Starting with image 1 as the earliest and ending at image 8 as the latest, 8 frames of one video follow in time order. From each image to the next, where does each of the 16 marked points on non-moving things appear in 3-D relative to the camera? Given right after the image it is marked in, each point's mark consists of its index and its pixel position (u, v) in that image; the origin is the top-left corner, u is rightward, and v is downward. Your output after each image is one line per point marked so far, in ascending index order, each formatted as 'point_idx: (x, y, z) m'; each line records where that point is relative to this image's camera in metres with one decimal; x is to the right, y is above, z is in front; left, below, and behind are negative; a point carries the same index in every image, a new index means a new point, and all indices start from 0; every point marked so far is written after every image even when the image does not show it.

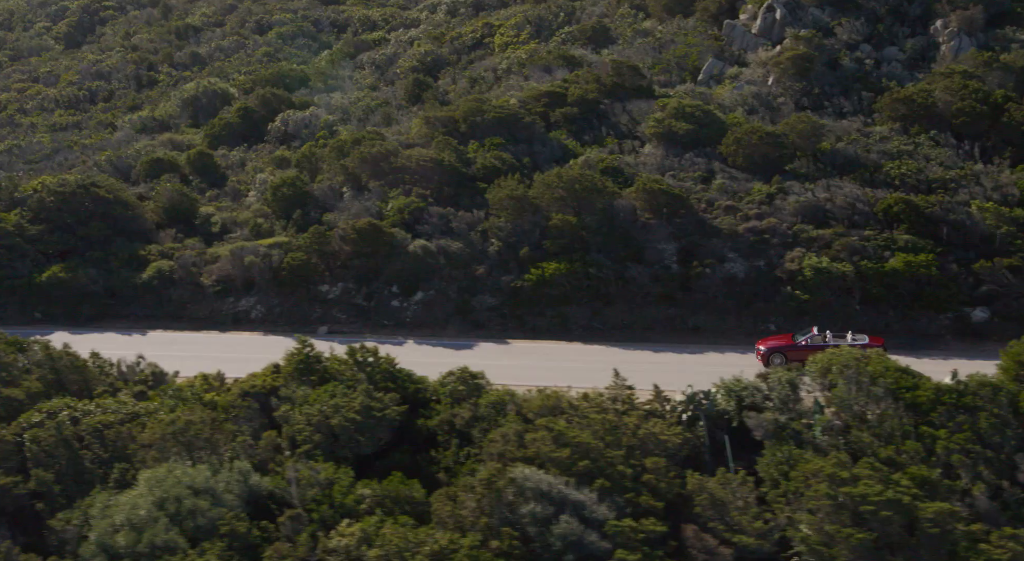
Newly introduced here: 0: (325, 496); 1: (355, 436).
0: (-2.0, -2.4, +11.6) m
1: (-1.9, -1.9, +13.0) m
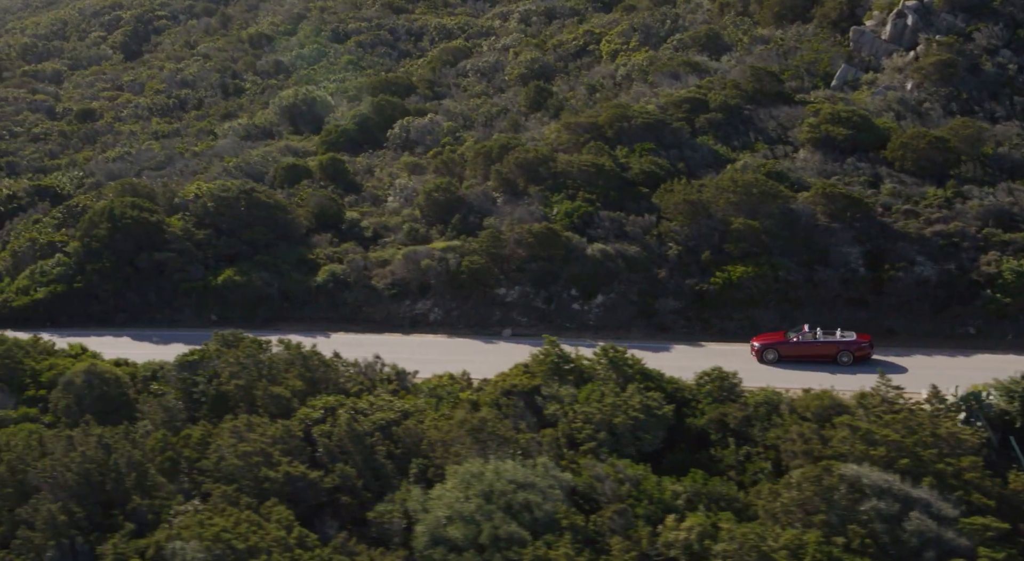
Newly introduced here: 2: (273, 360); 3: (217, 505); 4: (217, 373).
0: (+1.4, -2.4, +11.8) m
1: (+1.5, -1.9, +13.2) m
2: (-3.4, -1.2, +15.5) m
3: (-3.3, -2.6, +12.4) m
4: (-4.2, -1.3, +15.5) m
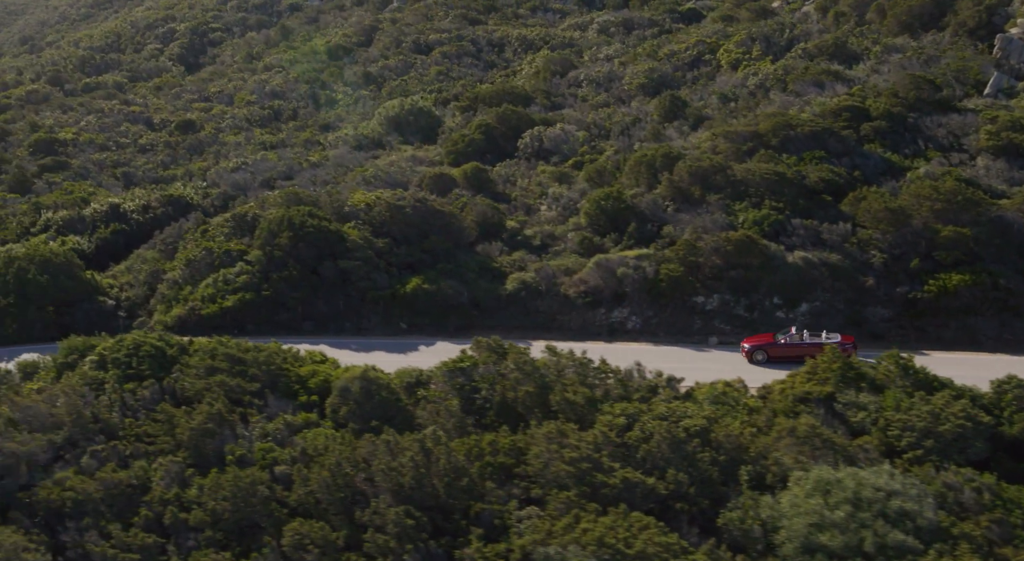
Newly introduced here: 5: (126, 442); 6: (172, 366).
0: (+5.3, -2.4, +11.7) m
1: (+5.5, -2.0, +13.1) m
2: (+0.6, -1.3, +15.5) m
3: (+0.6, -2.7, +12.4) m
4: (-0.2, -1.4, +15.5) m
5: (-5.6, -2.4, +15.7) m
6: (-5.6, -1.4, +17.8) m
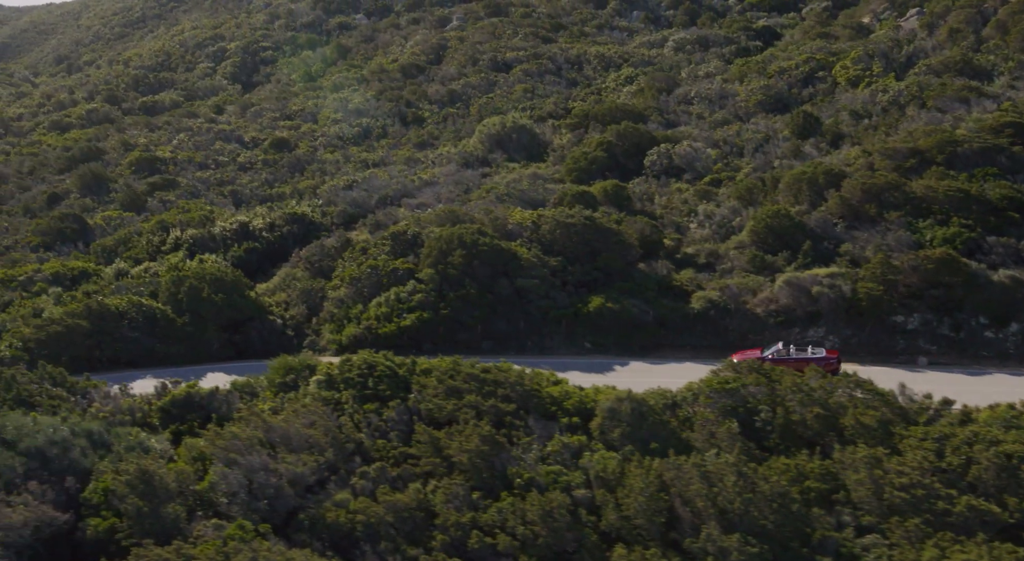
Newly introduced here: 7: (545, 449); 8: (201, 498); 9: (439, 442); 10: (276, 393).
0: (+9.1, -2.7, +11.2) m
1: (+9.3, -2.3, +12.6) m
2: (+4.4, -1.5, +15.1) m
3: (+4.4, -2.9, +12.0) m
4: (+3.6, -1.7, +15.2) m
5: (-1.8, -2.7, +15.5) m
6: (-1.7, -1.7, +17.6) m
7: (+0.4, -2.3, +14.8) m
8: (-4.4, -3.2, +15.4) m
9: (-1.1, -2.4, +15.4) m
10: (-4.2, -2.0, +19.0) m
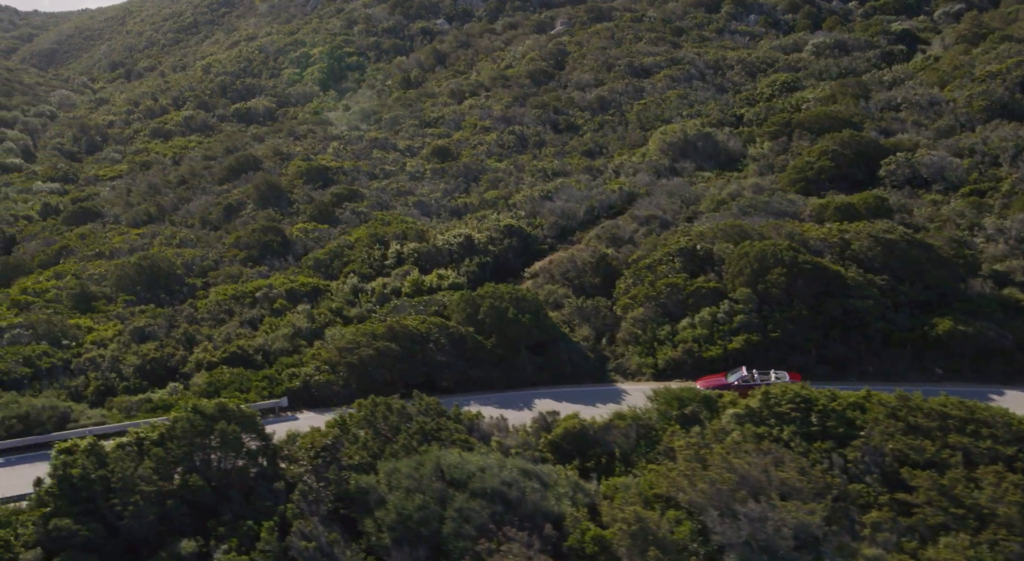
0: (+15.7, -3.1, +9.4) m
1: (+16.0, -2.7, +10.8) m
2: (+11.3, -2.0, +13.6) m
3: (+11.1, -3.3, +10.5) m
4: (+10.5, -2.2, +13.6) m
5: (+5.1, -3.1, +14.2) m
6: (+5.2, -2.2, +16.3) m
7: (+7.2, -2.8, +13.5) m
8: (+2.4, -3.6, +14.2) m
9: (+5.8, -2.8, +14.1) m
10: (+2.8, -2.4, +17.8) m
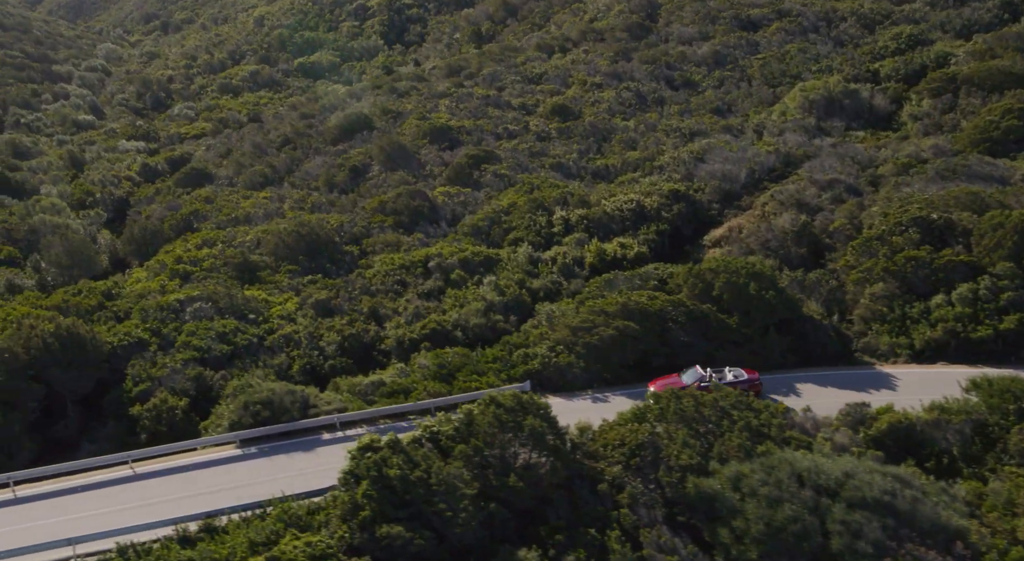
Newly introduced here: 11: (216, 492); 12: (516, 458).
0: (+20.5, -3.2, +7.7) m
1: (+20.8, -2.7, +9.0) m
2: (+16.1, -1.9, +11.9) m
3: (+15.8, -3.4, +8.8) m
4: (+15.3, -2.1, +12.0) m
5: (+10.0, -3.0, +12.8) m
6: (+10.2, -2.0, +14.8) m
7: (+12.1, -2.7, +11.9) m
8: (+7.3, -3.5, +12.8) m
9: (+10.7, -2.7, +12.6) m
10: (+7.8, -2.2, +16.4) m
11: (-4.9, -3.5, +17.9) m
12: (+0.1, -2.7, +15.9) m
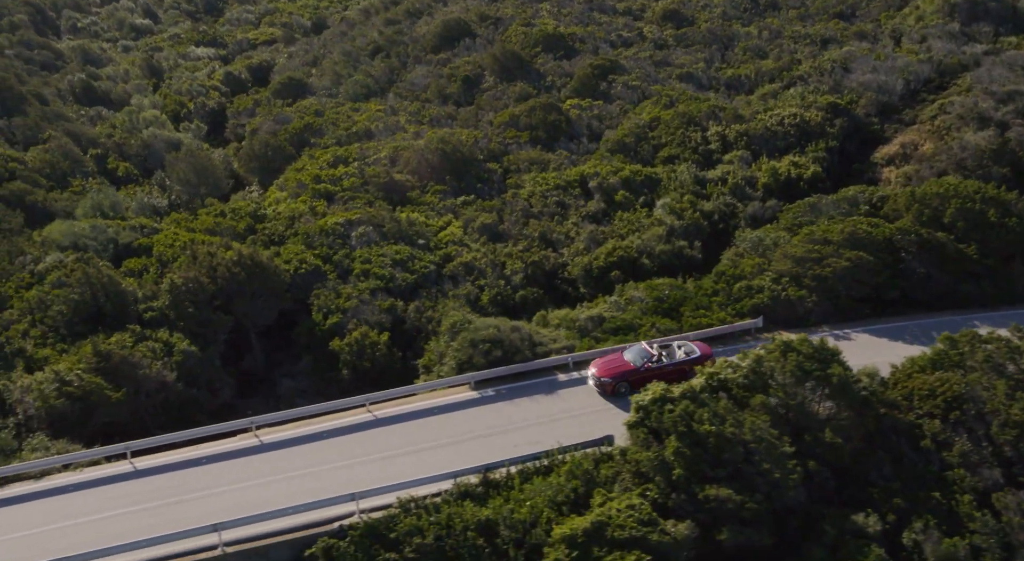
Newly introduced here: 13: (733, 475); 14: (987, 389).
0: (+24.5, -3.1, +6.1) m
1: (+24.9, -2.5, +7.4) m
2: (+20.3, -1.4, +10.3) m
3: (+19.9, -3.2, +7.3) m
4: (+19.5, -1.6, +10.4) m
5: (+14.2, -2.4, +11.4) m
6: (+14.4, -1.3, +13.3) m
7: (+16.3, -2.2, +10.5) m
8: (+11.5, -2.9, +11.5) m
9: (+14.8, -2.2, +11.2) m
10: (+12.1, -1.3, +15.0) m
11: (-0.6, -2.5, +16.9) m
12: (+4.3, -1.8, +14.8) m
13: (+2.8, -2.5, +14.0) m
14: (+6.7, -1.5, +14.9) m
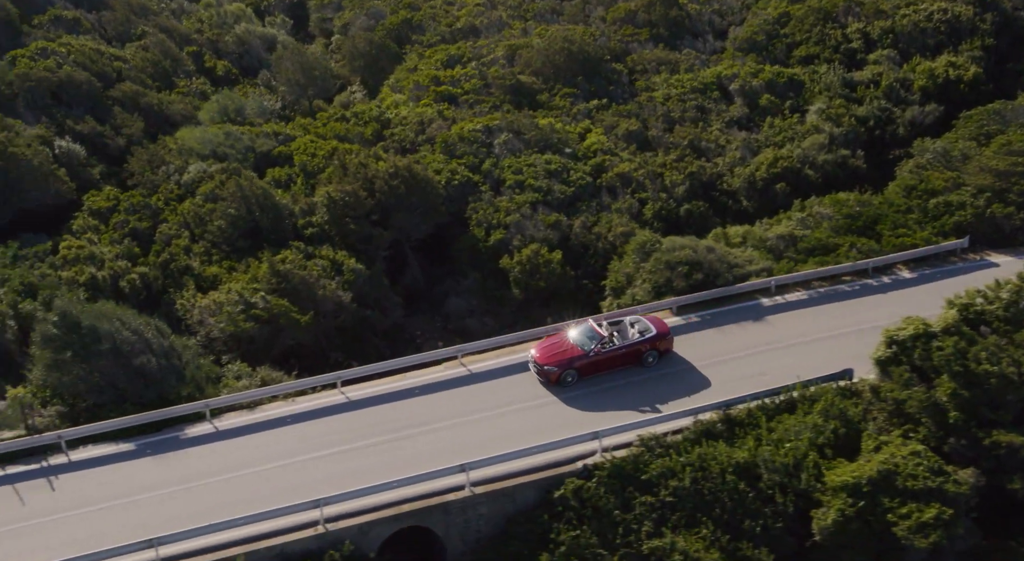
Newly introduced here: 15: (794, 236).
0: (+27.6, -3.2, +4.7) m
1: (+27.9, -2.5, +6.0) m
2: (+23.5, -1.1, +8.9) m
3: (+23.0, -3.1, +6.2) m
4: (+22.7, -1.2, +9.0) m
5: (+17.4, -1.9, +10.2) m
6: (+17.7, -0.5, +12.0) m
7: (+19.4, -1.8, +9.2) m
8: (+14.7, -2.4, +10.5) m
9: (+18.0, -1.6, +10.0) m
10: (+15.4, -0.4, +13.8) m
11: (+2.7, -1.4, +16.1) m
12: (+7.6, -0.9, +13.8) m
13: (+6.1, -1.7, +13.2) m
14: (+10.0, -0.6, +13.8) m
15: (+5.2, +0.8, +19.7) m
